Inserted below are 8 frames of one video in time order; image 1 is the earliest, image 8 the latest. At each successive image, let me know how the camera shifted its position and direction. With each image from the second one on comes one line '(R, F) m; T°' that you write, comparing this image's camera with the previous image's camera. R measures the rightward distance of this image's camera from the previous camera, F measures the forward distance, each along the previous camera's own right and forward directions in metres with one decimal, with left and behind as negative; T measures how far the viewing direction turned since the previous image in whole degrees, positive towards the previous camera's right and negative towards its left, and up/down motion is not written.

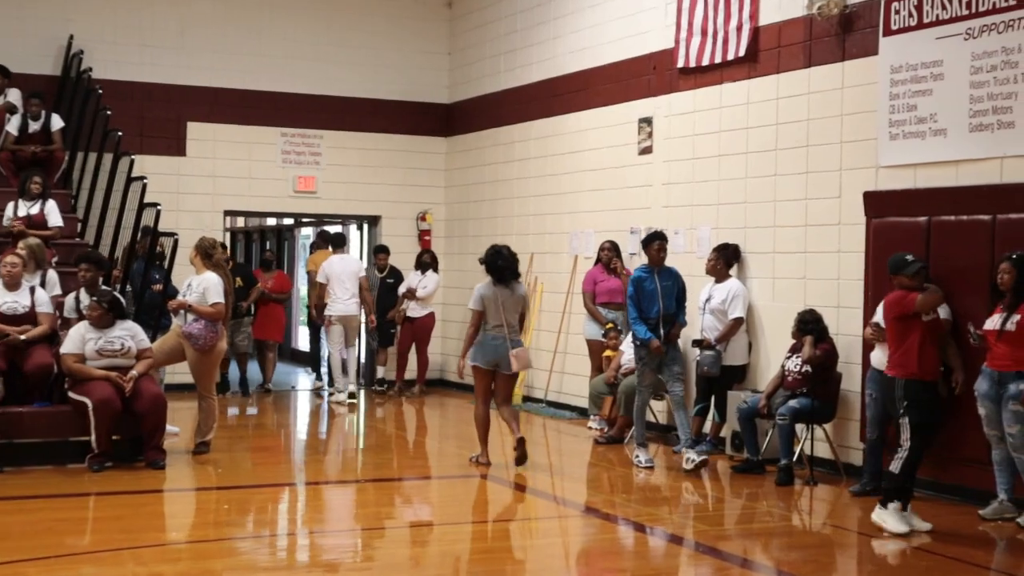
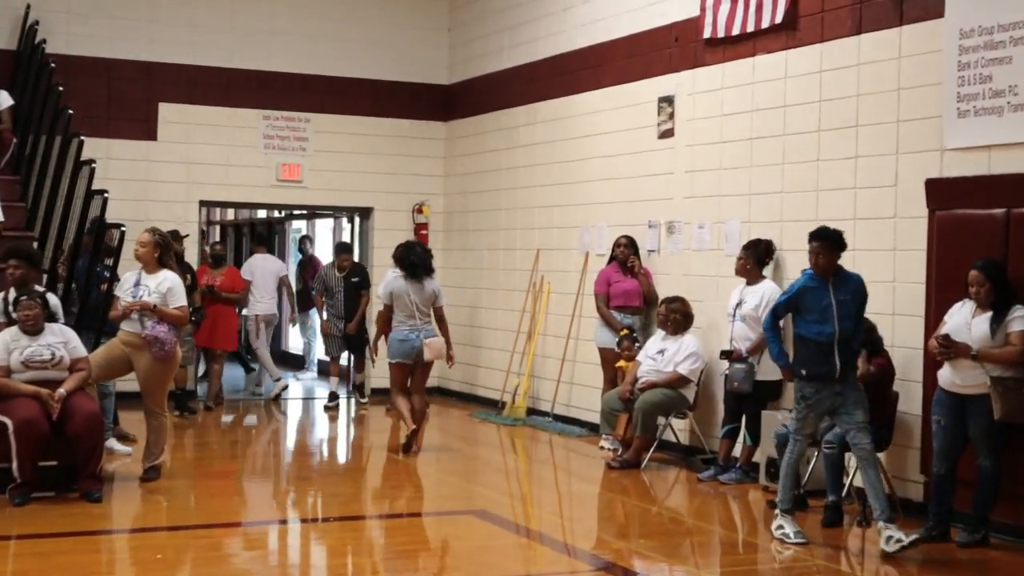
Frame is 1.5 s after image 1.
(+0.1, +1.2) m; 0°
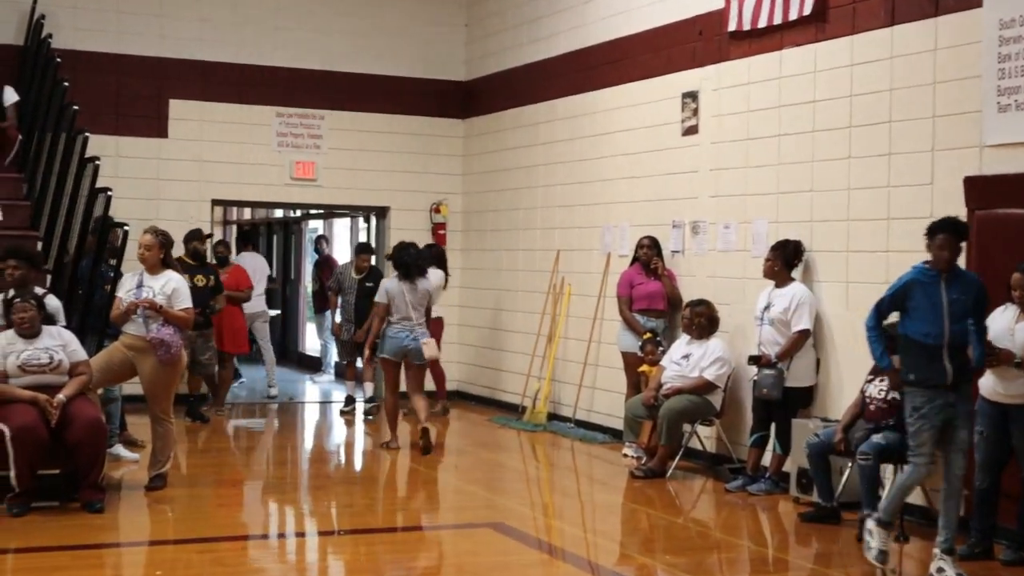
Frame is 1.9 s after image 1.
(0.0, +0.3) m; -1°
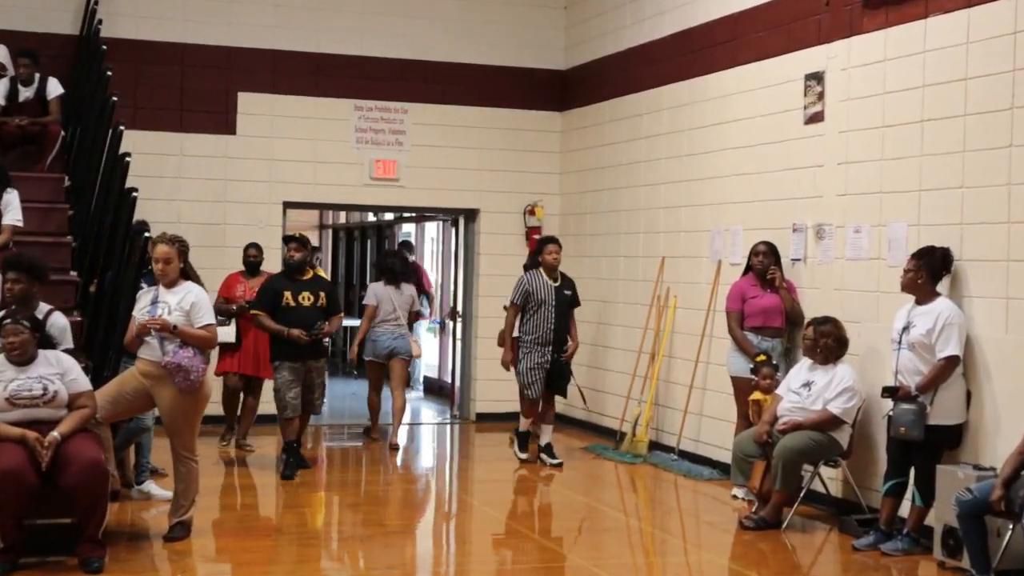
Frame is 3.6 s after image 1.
(+0.2, +1.2) m; -5°
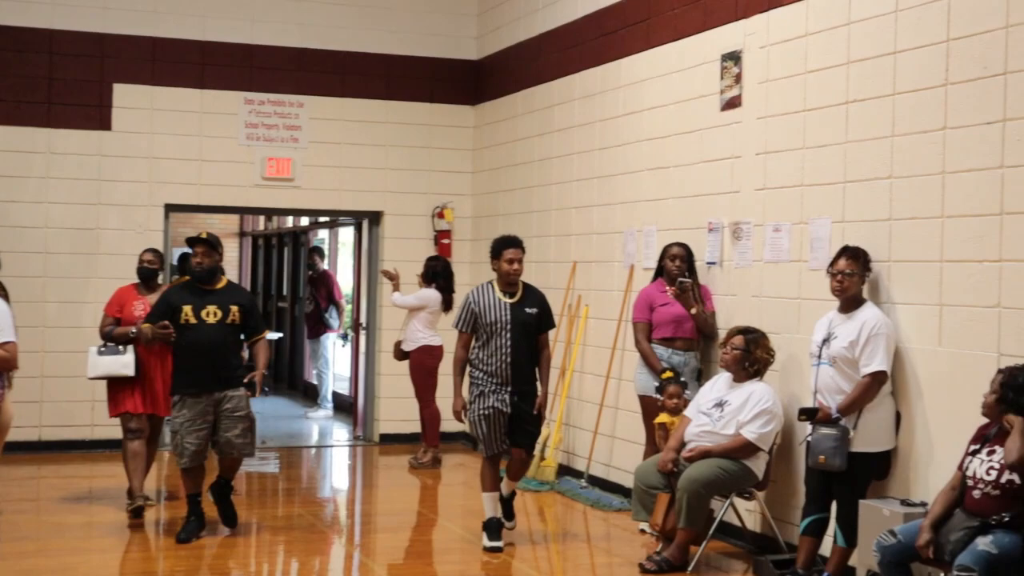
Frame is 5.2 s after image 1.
(+0.4, +0.9) m; +1°
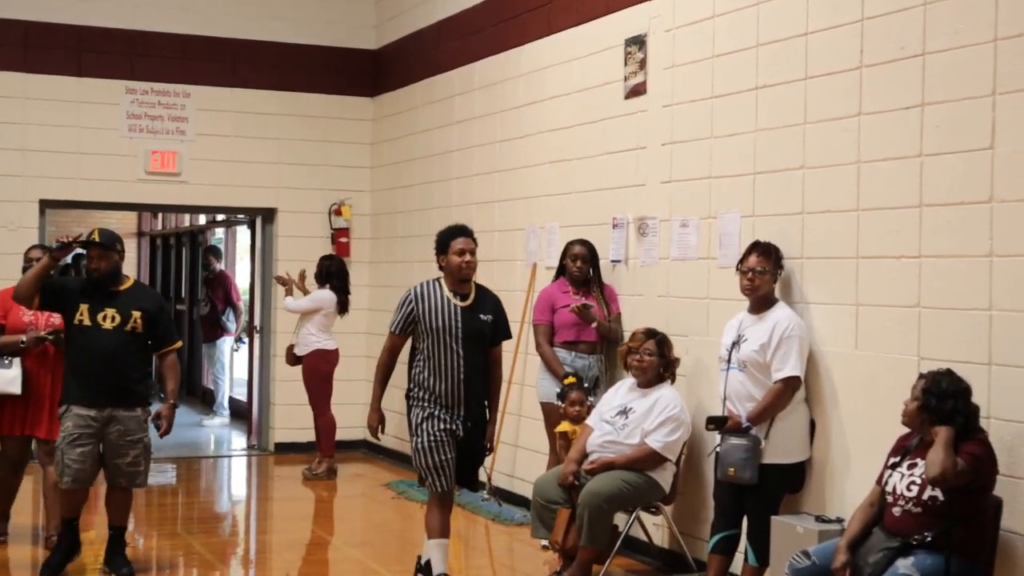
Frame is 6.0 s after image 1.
(+0.1, +0.4) m; +3°
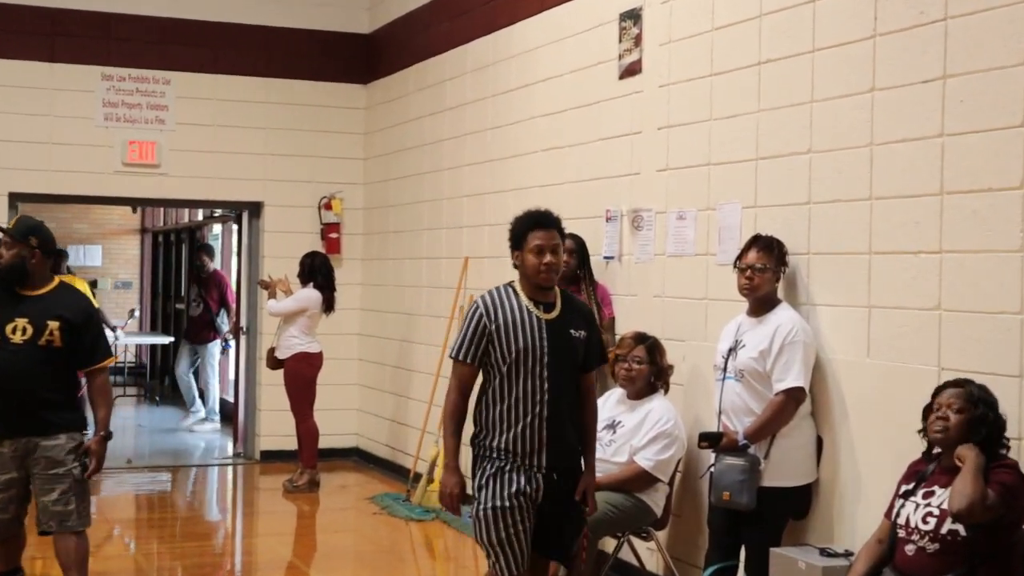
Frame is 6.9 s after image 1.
(+0.2, +0.6) m; -1°
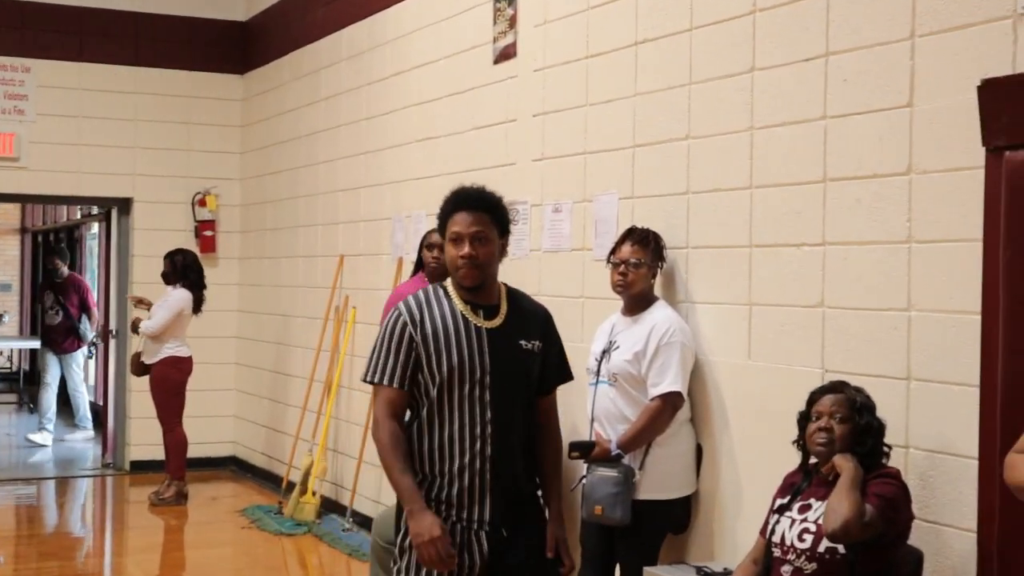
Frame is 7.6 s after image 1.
(+0.2, +0.4) m; +4°
